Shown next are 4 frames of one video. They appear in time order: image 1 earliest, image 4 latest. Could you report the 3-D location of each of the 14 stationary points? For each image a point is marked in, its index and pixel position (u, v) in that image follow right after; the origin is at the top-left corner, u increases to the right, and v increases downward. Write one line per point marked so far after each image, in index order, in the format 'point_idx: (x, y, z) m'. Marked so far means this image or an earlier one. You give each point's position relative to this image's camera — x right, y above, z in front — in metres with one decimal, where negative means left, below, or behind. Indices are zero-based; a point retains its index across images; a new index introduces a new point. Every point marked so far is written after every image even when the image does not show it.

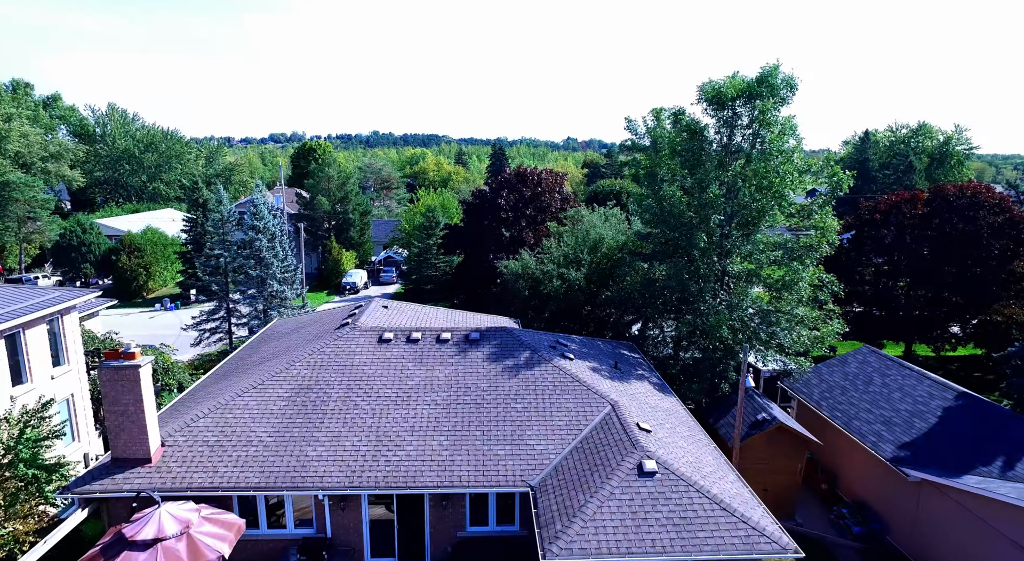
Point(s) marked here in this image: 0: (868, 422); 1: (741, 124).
0: (+10.1, -4.0, +18.0) m
1: (+6.8, +4.6, +18.7) m
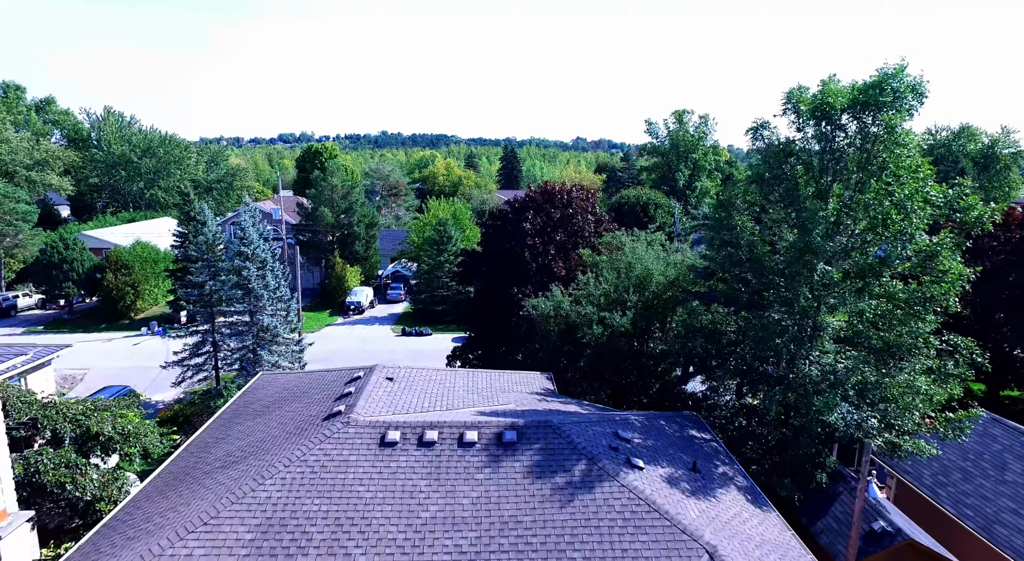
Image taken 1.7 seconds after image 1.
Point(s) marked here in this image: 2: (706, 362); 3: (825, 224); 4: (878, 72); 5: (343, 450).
0: (+11.0, -5.4, +13.9) m
1: (+7.7, +3.2, +14.6) m
2: (+5.4, -2.4, +17.7) m
3: (+7.0, +1.3, +14.6) m
4: (+8.0, +4.6, +13.9) m
5: (-2.9, -2.9, +11.1) m
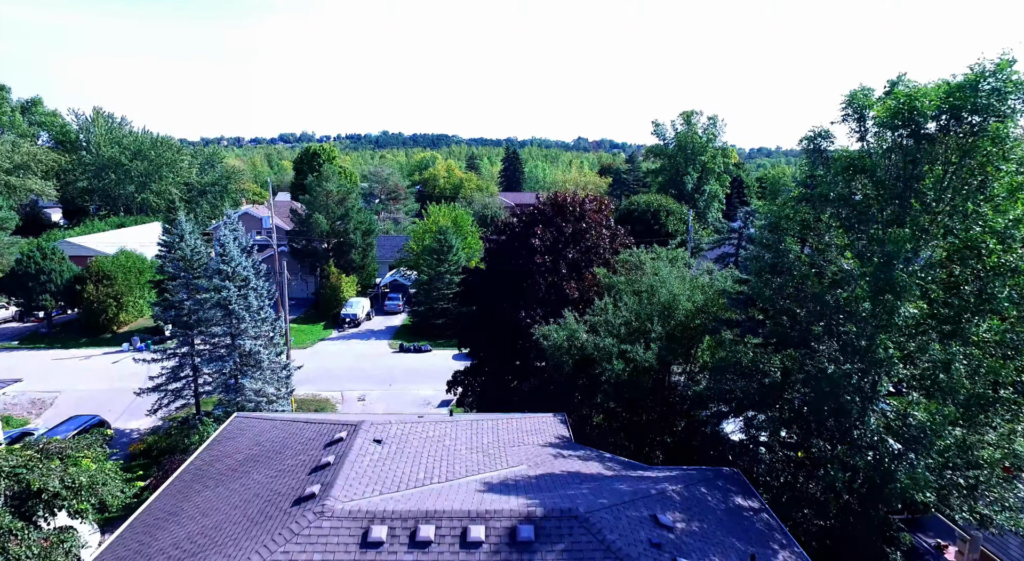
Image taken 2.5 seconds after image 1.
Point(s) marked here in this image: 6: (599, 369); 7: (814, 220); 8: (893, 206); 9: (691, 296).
0: (+11.2, -6.2, +11.5) m
1: (+7.9, +2.4, +12.2) m
2: (+5.6, -3.1, +15.3) m
3: (+7.3, +0.5, +12.2) m
4: (+8.2, +3.8, +11.5) m
5: (-2.7, -3.7, +8.7) m
6: (+2.5, -2.5, +18.0) m
7: (+7.1, +1.4, +14.8) m
8: (+7.4, +1.6, +12.7) m
9: (+5.2, -0.4, +18.4) m
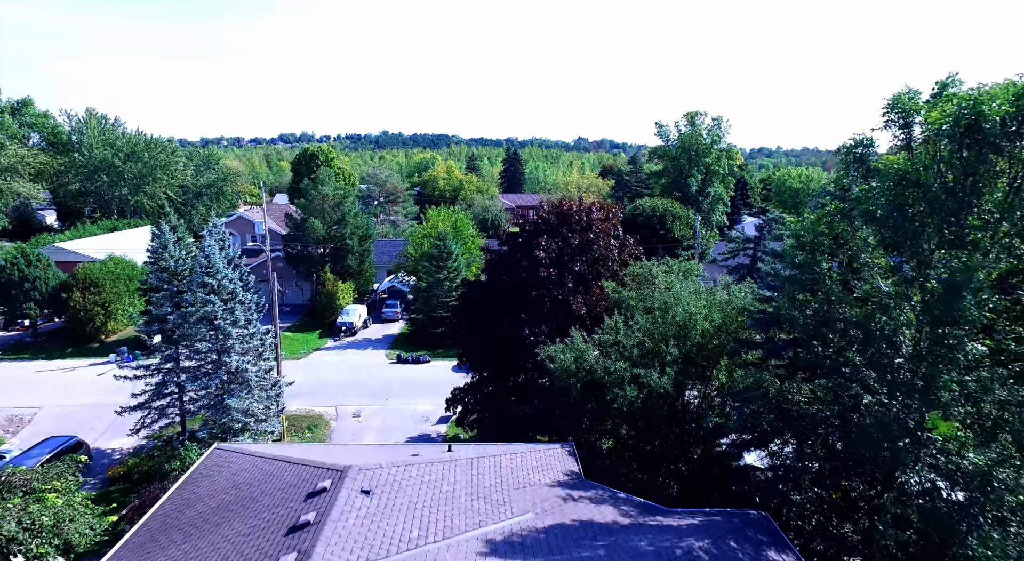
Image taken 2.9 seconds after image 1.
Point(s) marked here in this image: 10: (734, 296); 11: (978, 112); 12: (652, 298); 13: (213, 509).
0: (+11.3, -6.7, +10.1) m
1: (+8.0, +2.0, +10.8) m
2: (+5.7, -3.6, +14.0) m
3: (+7.4, +0.1, +10.8) m
4: (+8.3, +3.3, +10.1) m
5: (-2.6, -4.2, +7.3) m
6: (+2.5, -2.9, +16.7) m
7: (+7.2, +0.9, +13.5) m
8: (+7.4, +1.1, +11.3) m
9: (+5.3, -0.9, +17.0) m
10: (+6.3, -0.4, +17.9) m
11: (+7.2, +2.8, +10.5) m
12: (+4.0, -0.5, +18.4) m
13: (-5.4, -4.1, +11.7) m
